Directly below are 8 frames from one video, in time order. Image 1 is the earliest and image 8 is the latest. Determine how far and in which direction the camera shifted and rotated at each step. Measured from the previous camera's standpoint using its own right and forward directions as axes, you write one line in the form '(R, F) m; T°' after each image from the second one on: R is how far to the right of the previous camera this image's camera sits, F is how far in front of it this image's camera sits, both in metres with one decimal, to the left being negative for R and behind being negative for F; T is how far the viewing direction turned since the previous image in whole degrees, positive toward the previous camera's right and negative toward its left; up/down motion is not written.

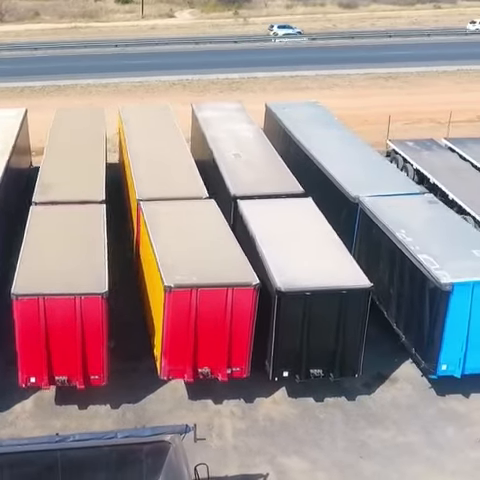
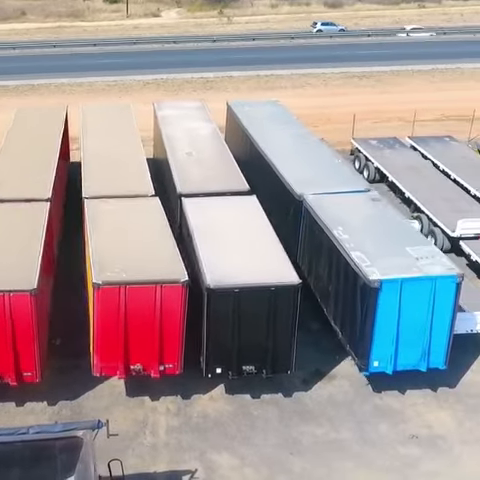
(+1.6, 0.0) m; 0°
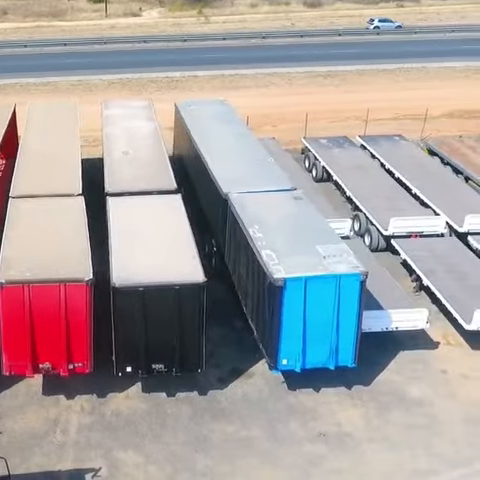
(+2.2, 0.0) m; 0°
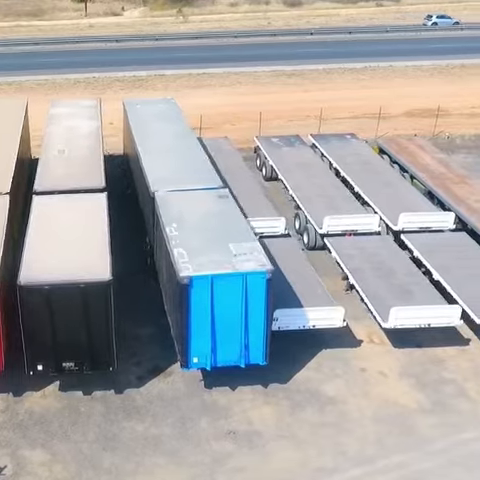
(+2.1, 0.0) m; 0°
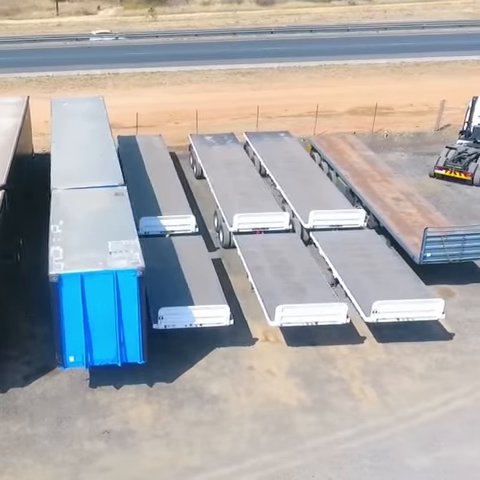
(+2.9, +0.1) m; 0°
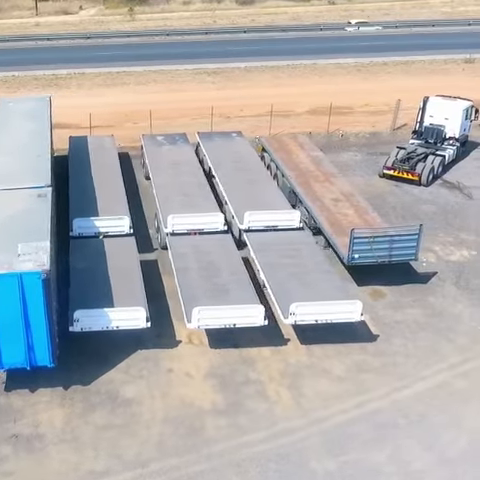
(+2.1, +0.1) m; 0°
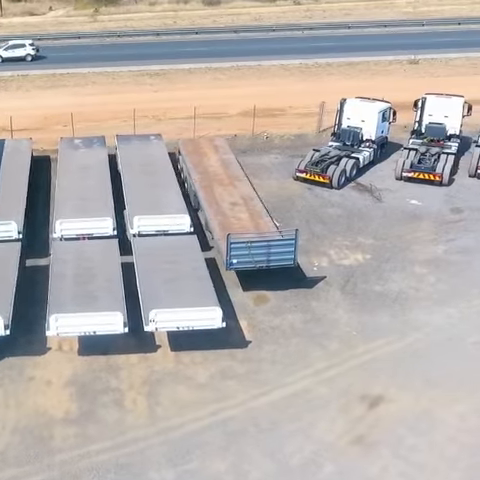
(+3.5, +0.2) m; 0°
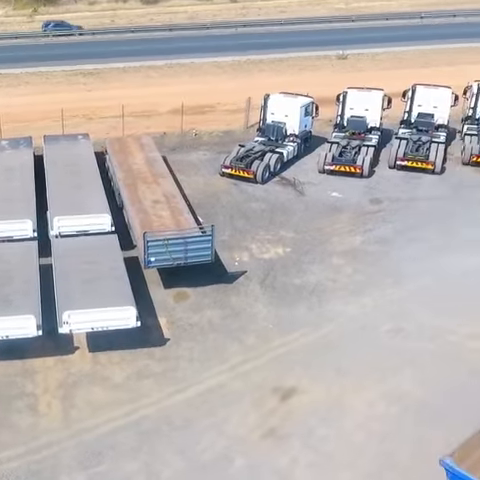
(+1.1, -0.2) m; +4°
